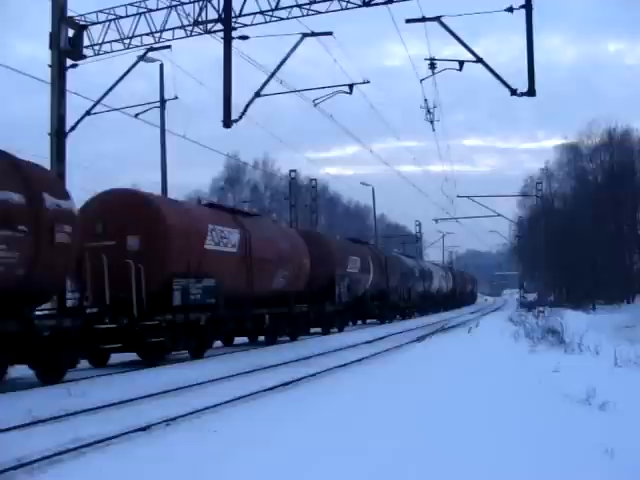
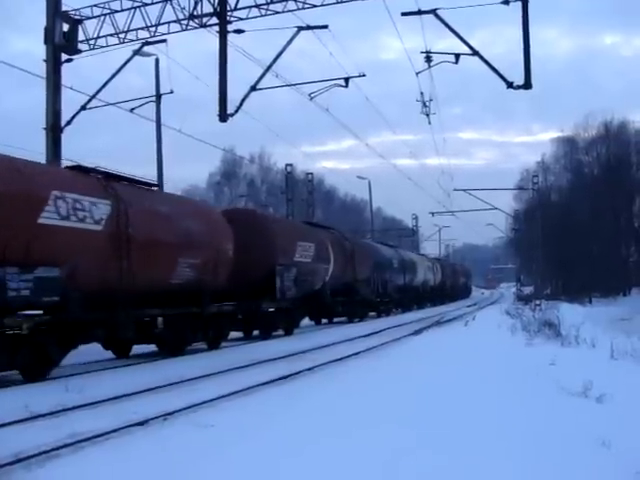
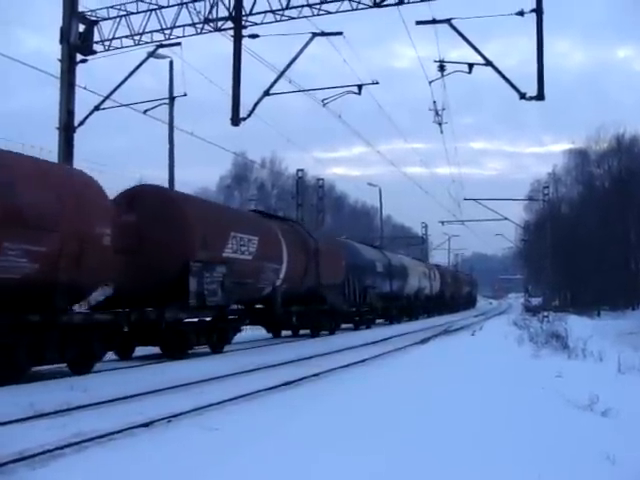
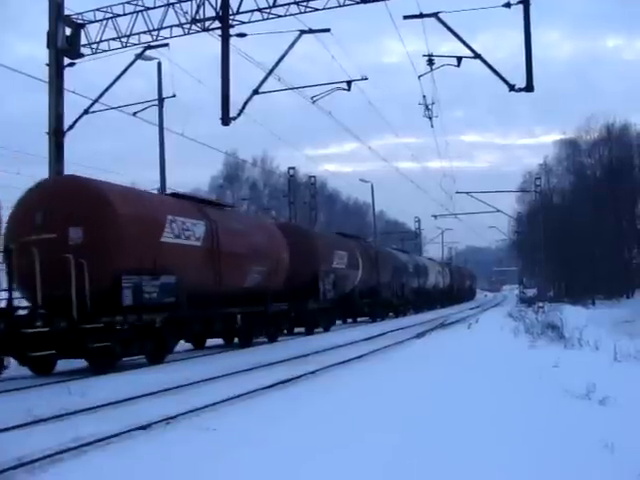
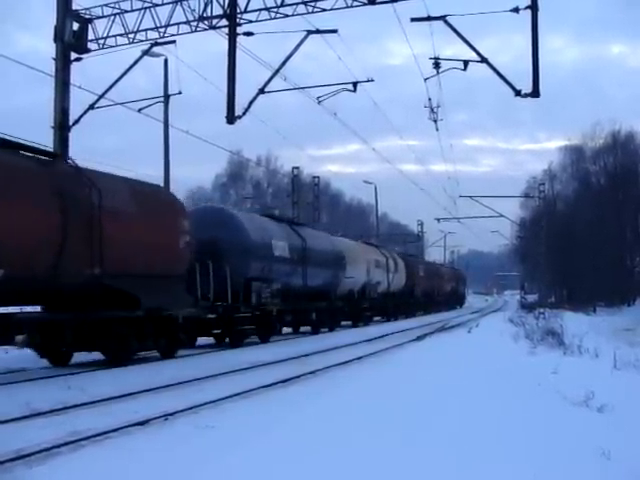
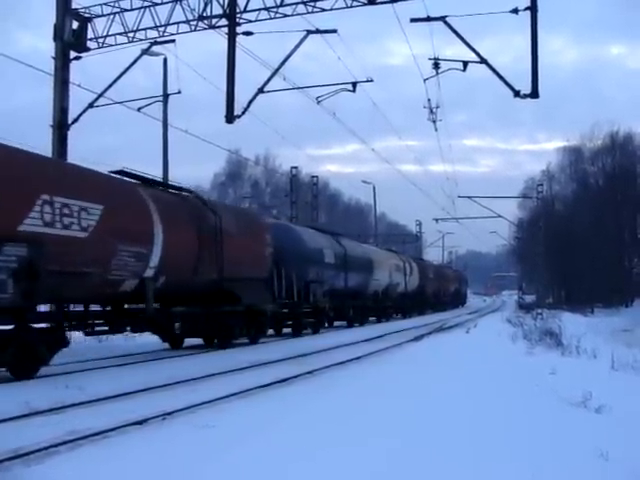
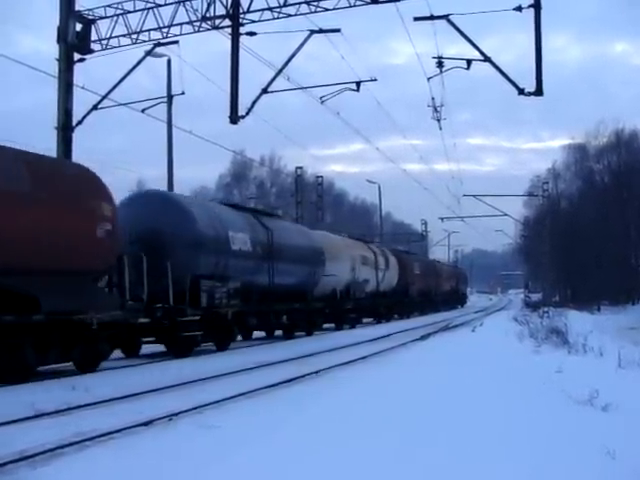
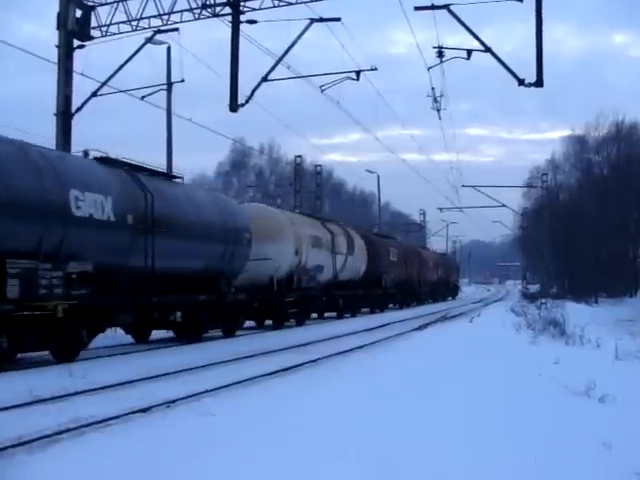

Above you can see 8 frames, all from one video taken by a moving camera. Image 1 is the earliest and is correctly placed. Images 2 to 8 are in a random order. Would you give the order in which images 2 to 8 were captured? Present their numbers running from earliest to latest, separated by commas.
4, 2, 3, 6, 5, 7, 8
